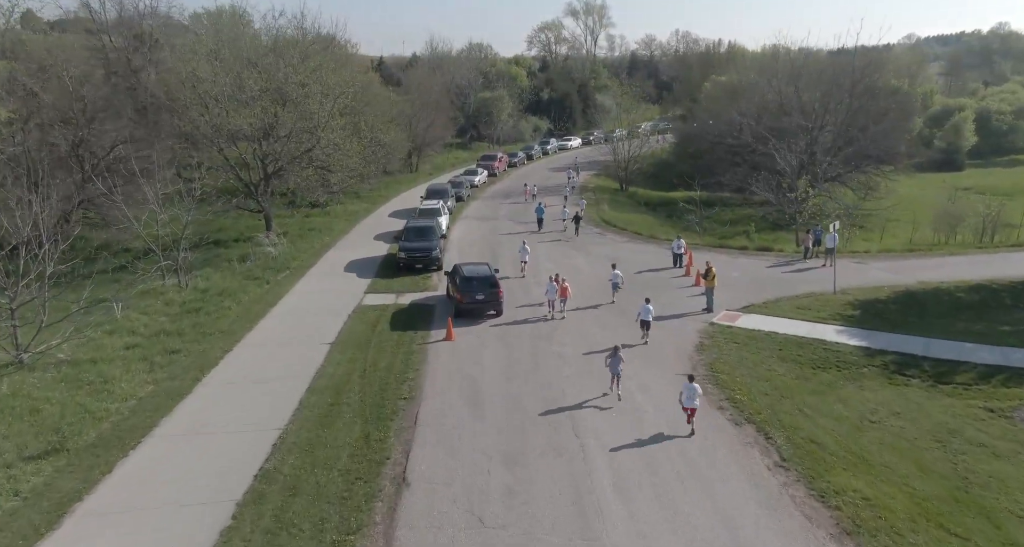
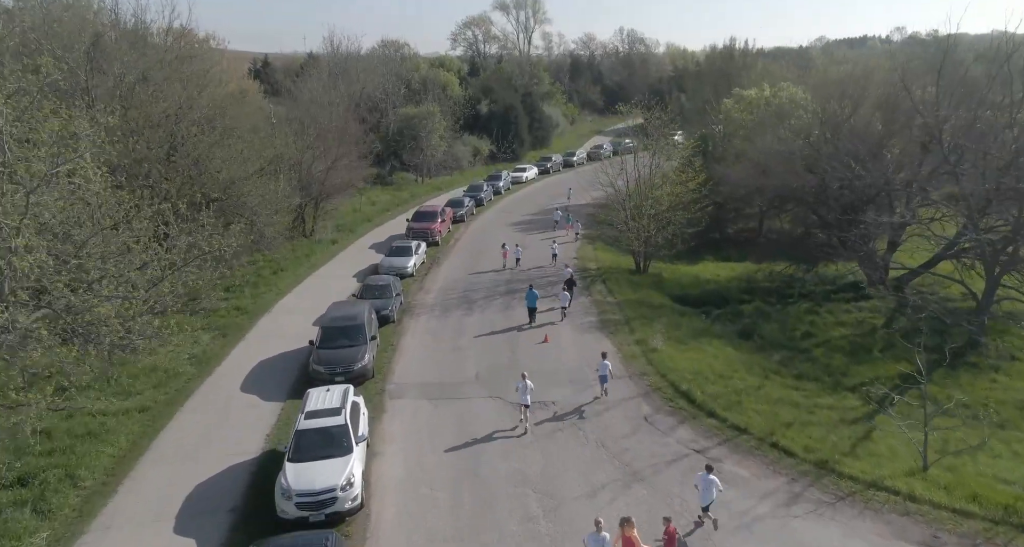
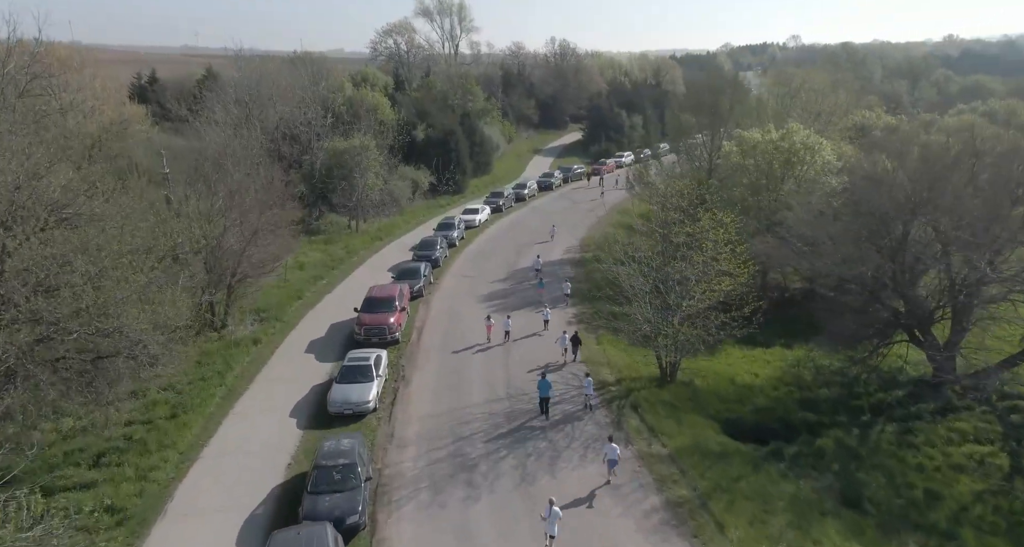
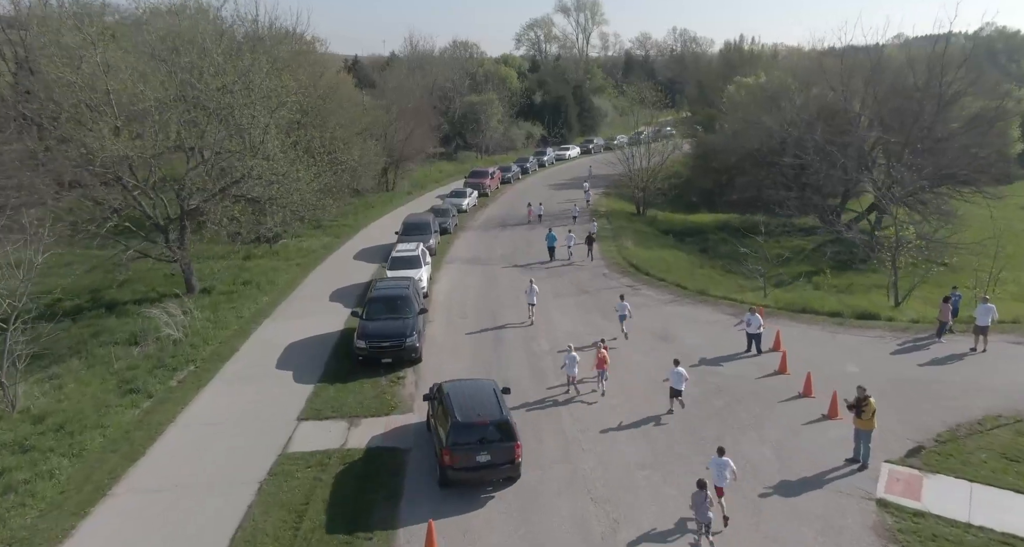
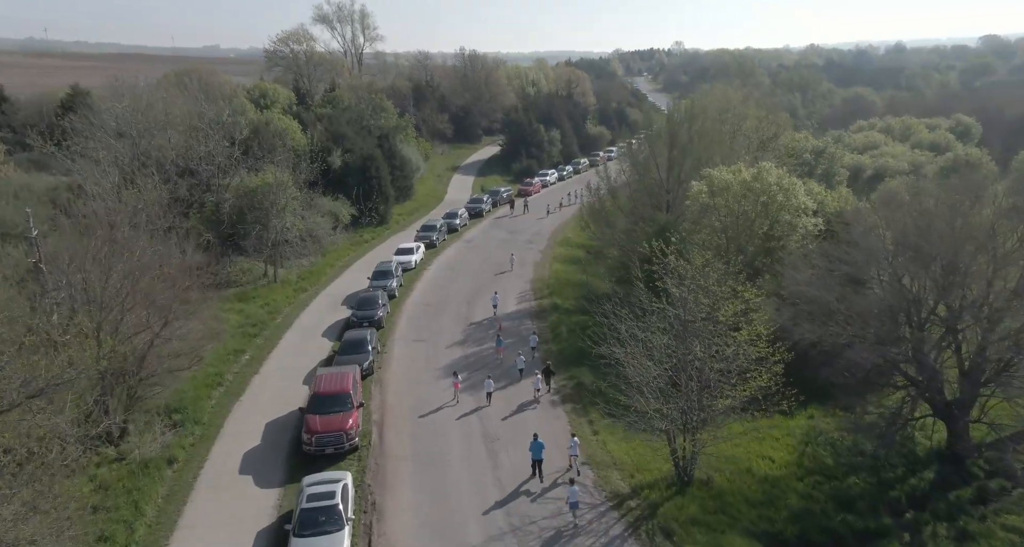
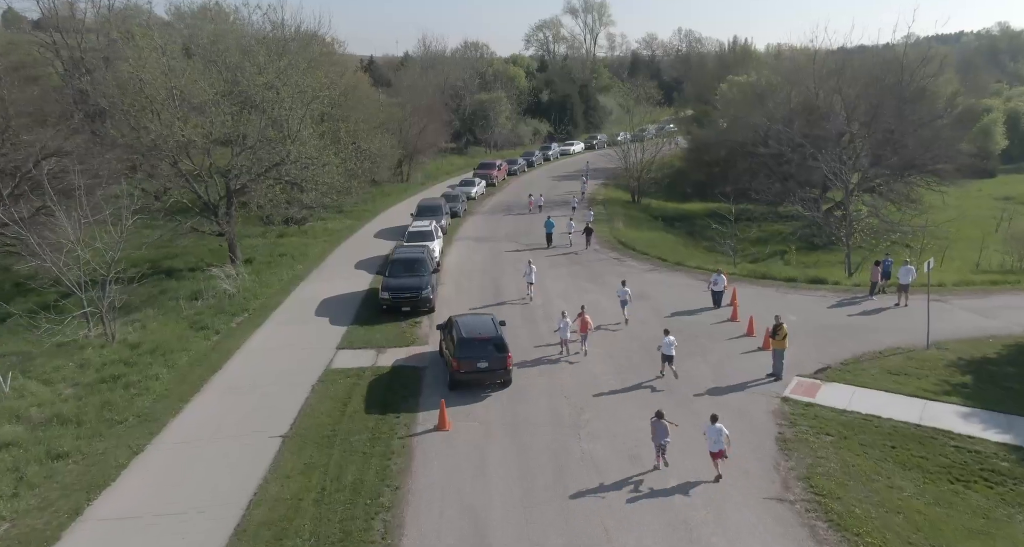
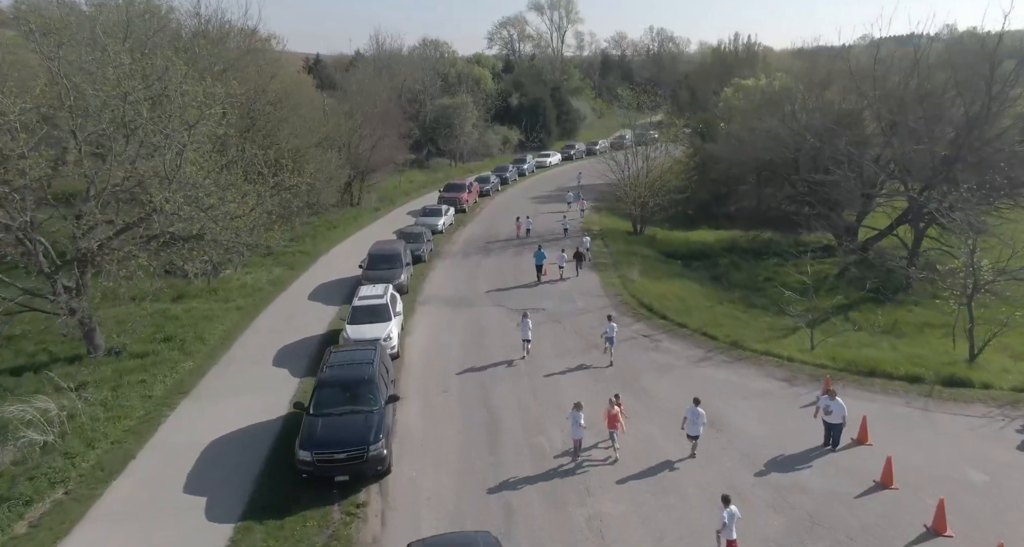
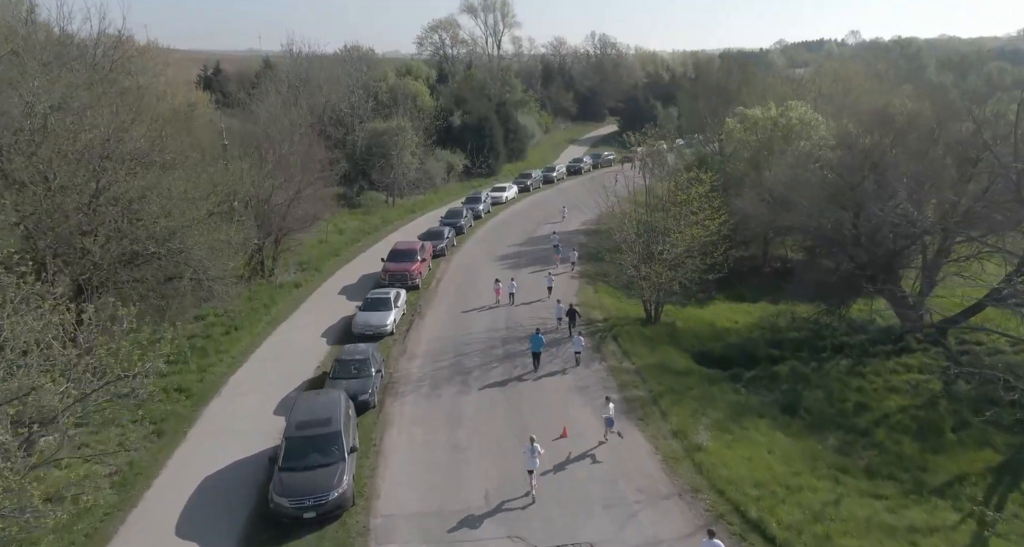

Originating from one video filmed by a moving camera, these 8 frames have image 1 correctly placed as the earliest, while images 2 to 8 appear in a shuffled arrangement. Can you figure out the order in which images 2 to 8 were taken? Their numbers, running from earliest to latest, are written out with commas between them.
6, 4, 7, 2, 8, 3, 5
